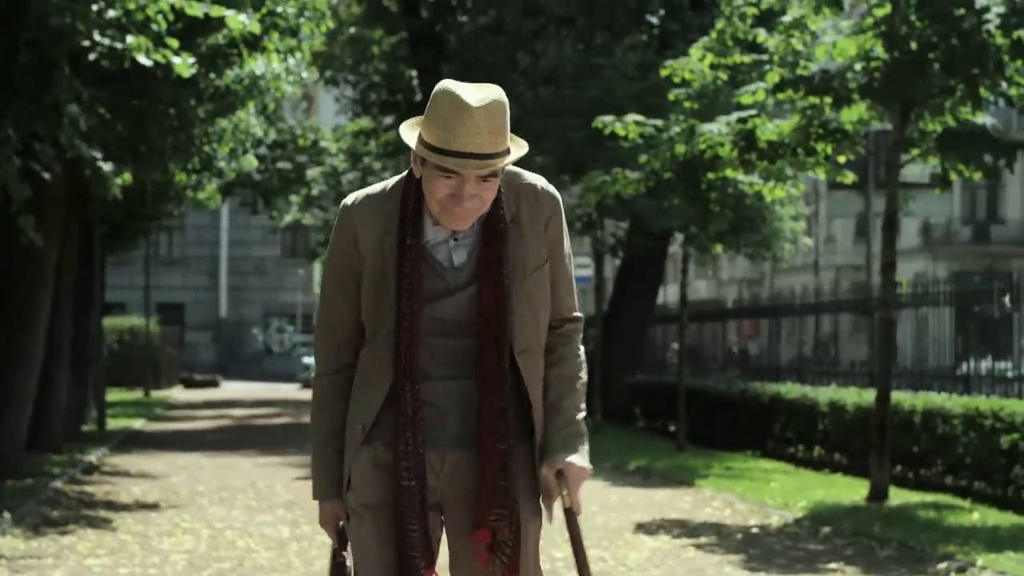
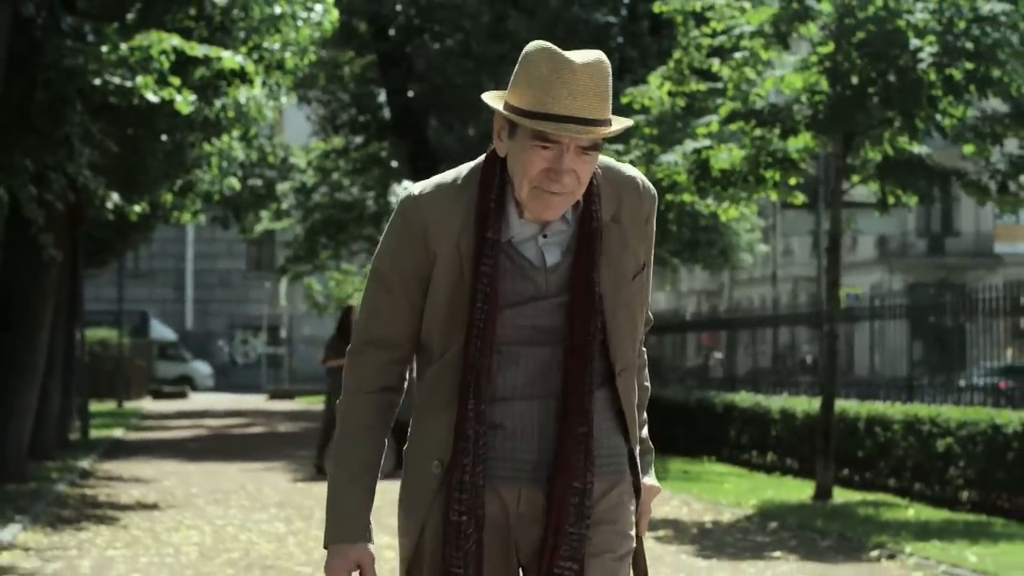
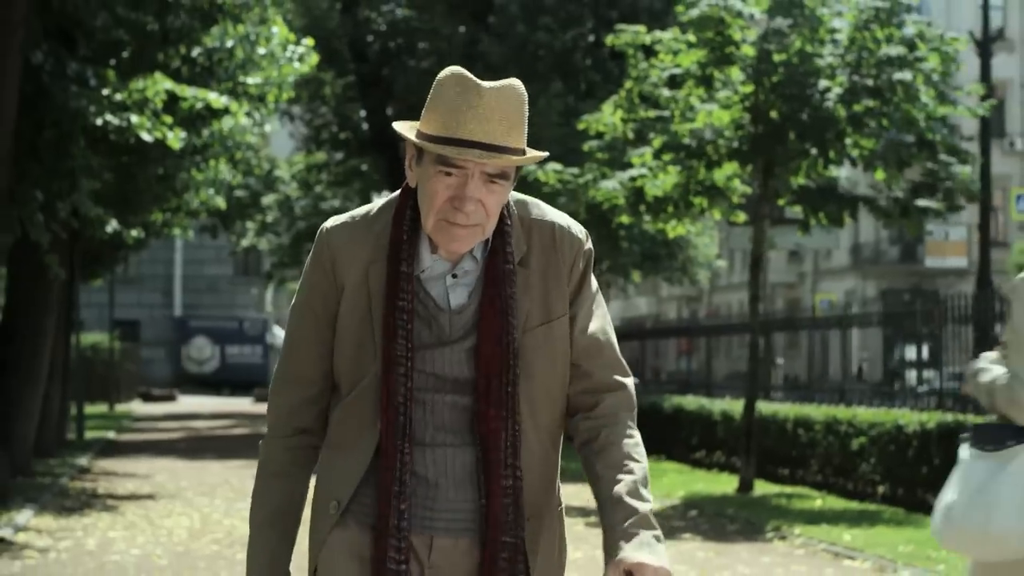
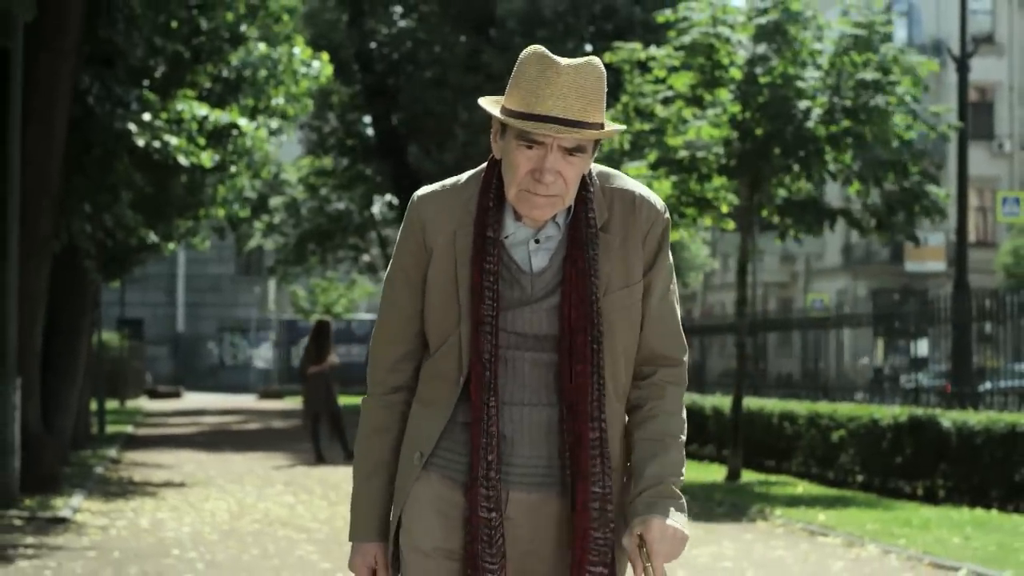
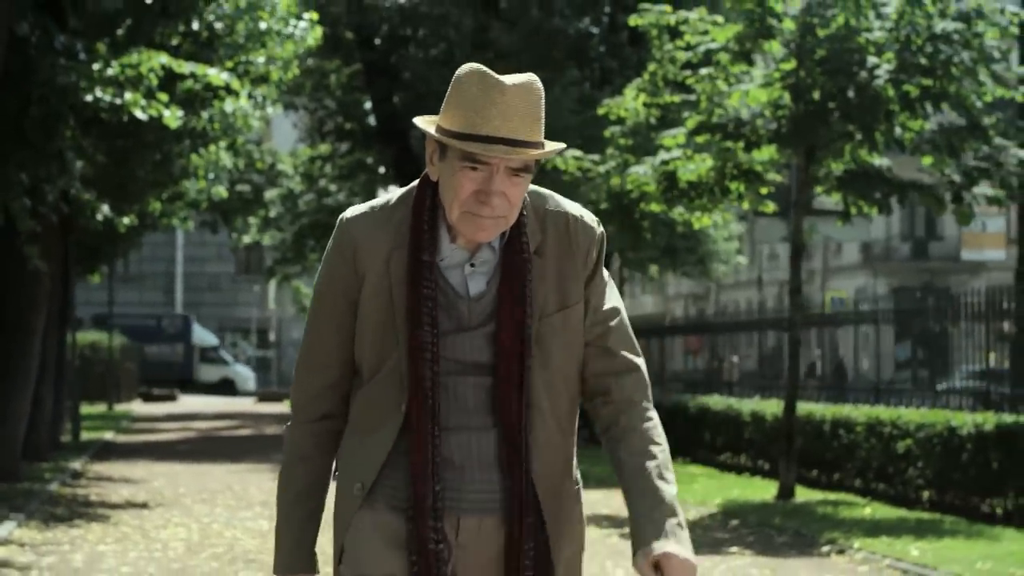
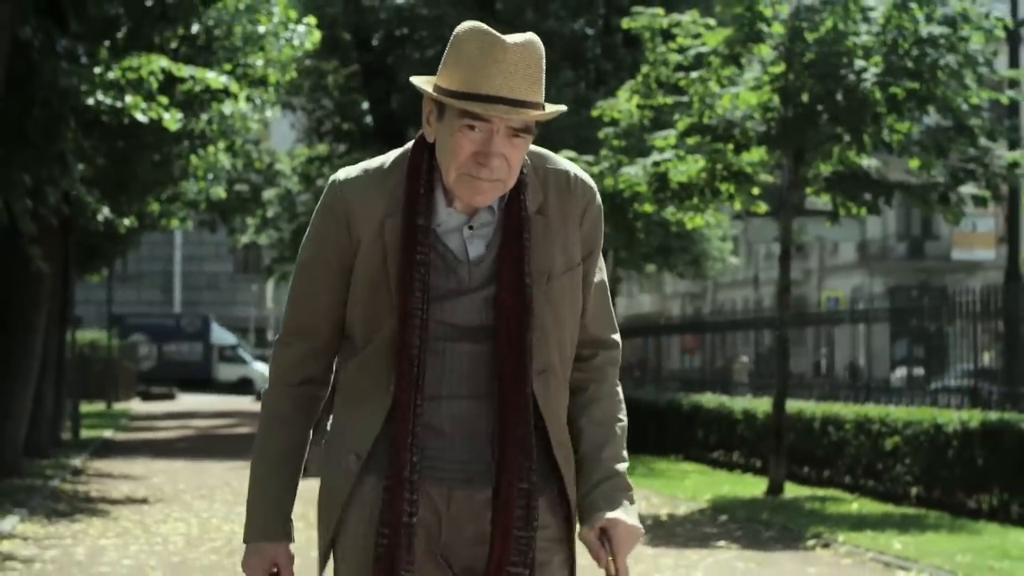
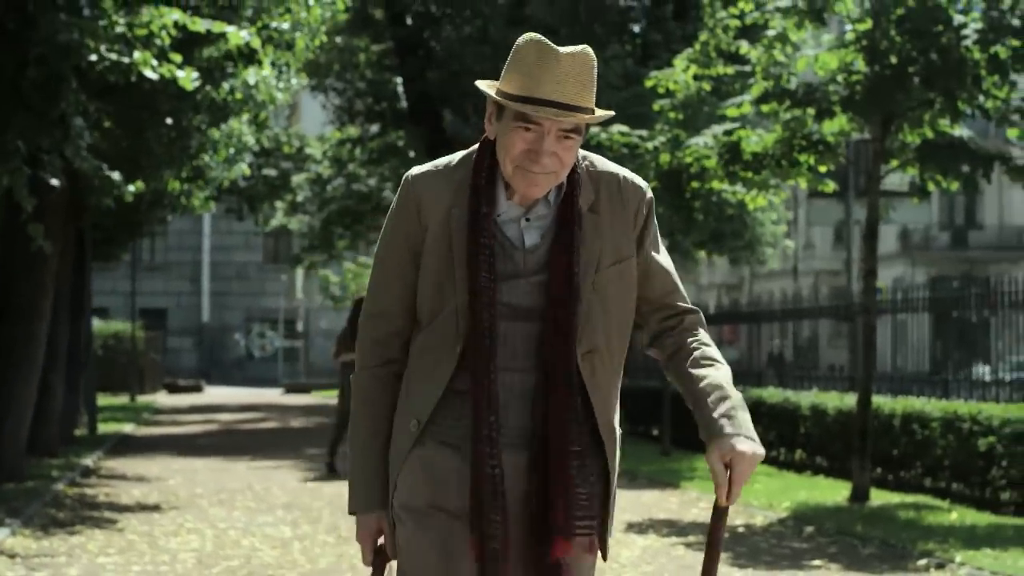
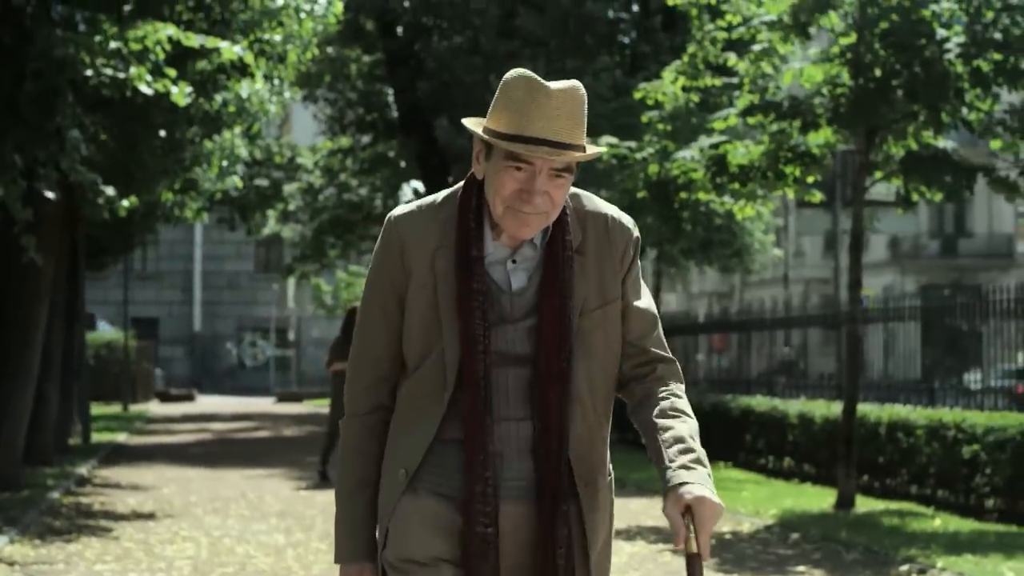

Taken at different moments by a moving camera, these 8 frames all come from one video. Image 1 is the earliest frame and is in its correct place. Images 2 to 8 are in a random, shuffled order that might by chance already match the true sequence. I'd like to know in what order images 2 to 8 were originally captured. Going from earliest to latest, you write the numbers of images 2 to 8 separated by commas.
7, 8, 2, 5, 6, 3, 4
